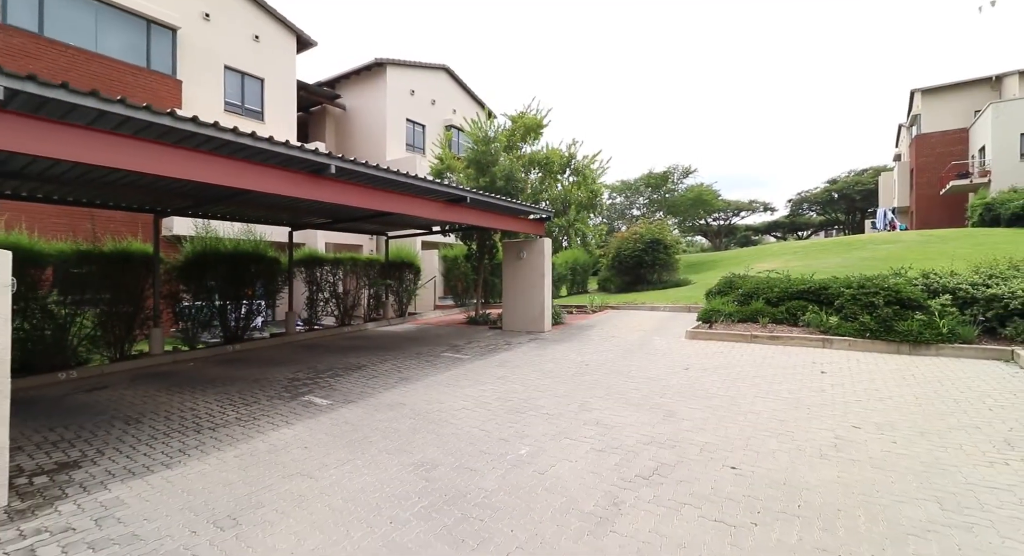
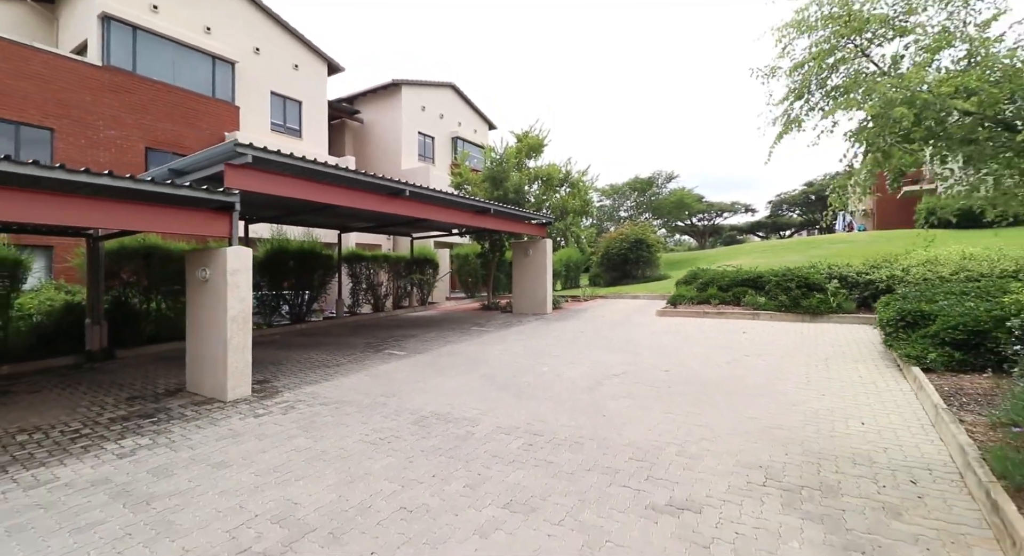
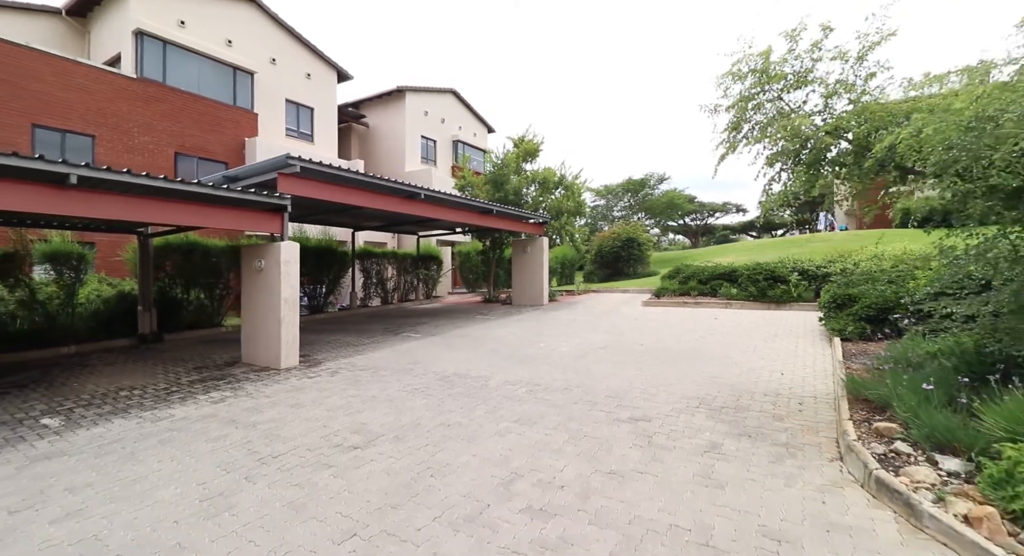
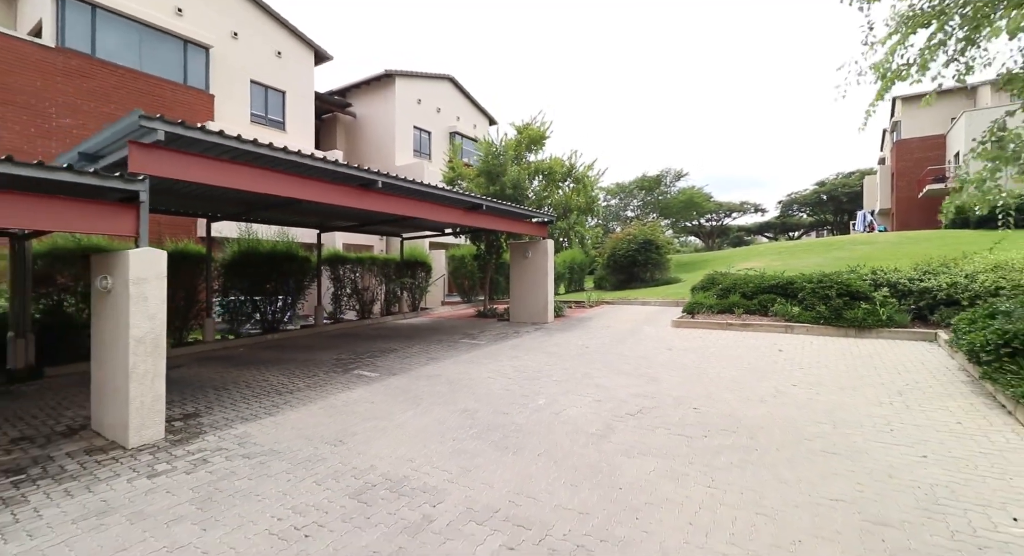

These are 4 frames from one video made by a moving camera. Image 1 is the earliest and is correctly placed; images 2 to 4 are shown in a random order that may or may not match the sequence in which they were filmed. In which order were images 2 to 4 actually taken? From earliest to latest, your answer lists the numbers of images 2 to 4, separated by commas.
4, 2, 3
